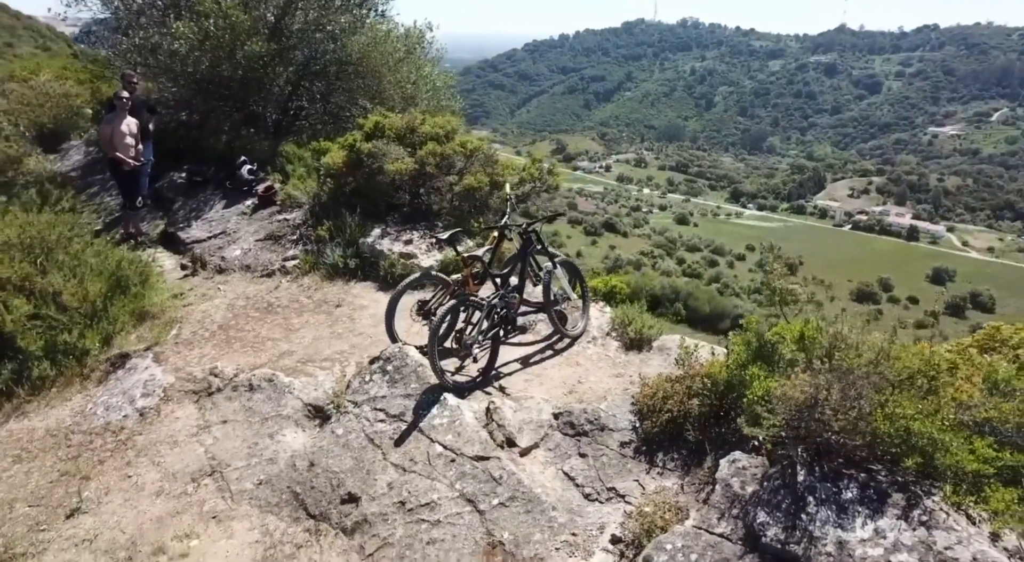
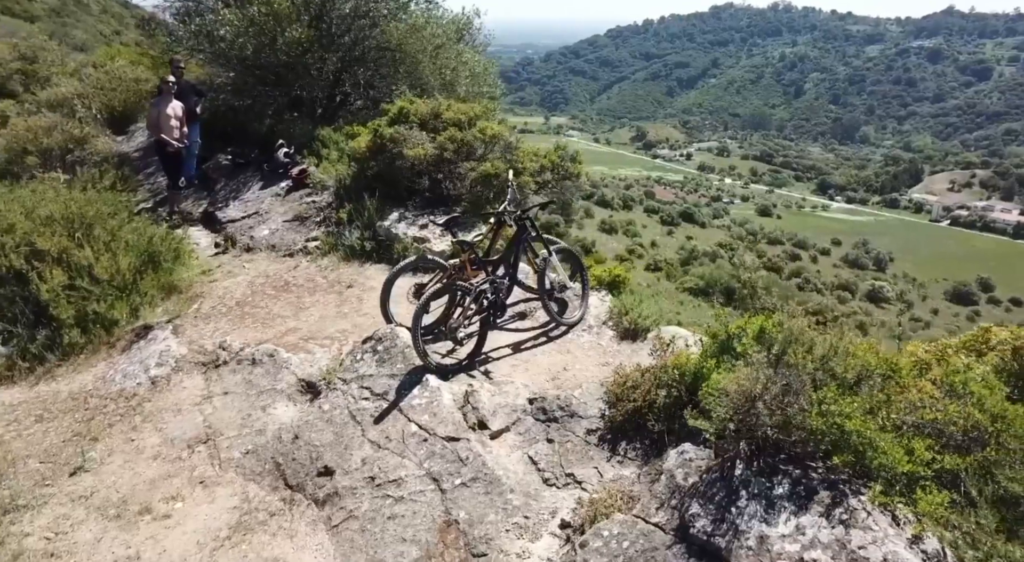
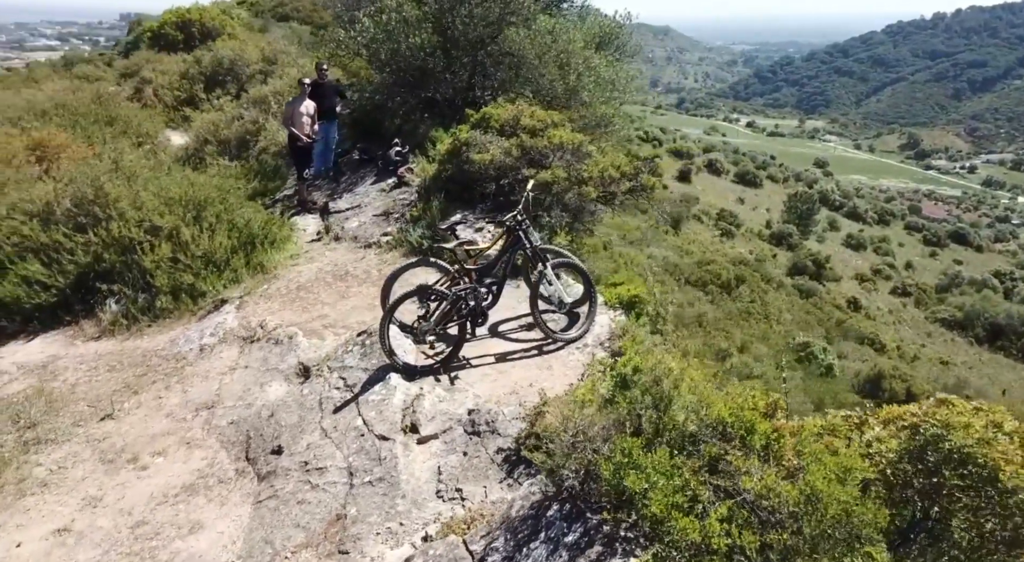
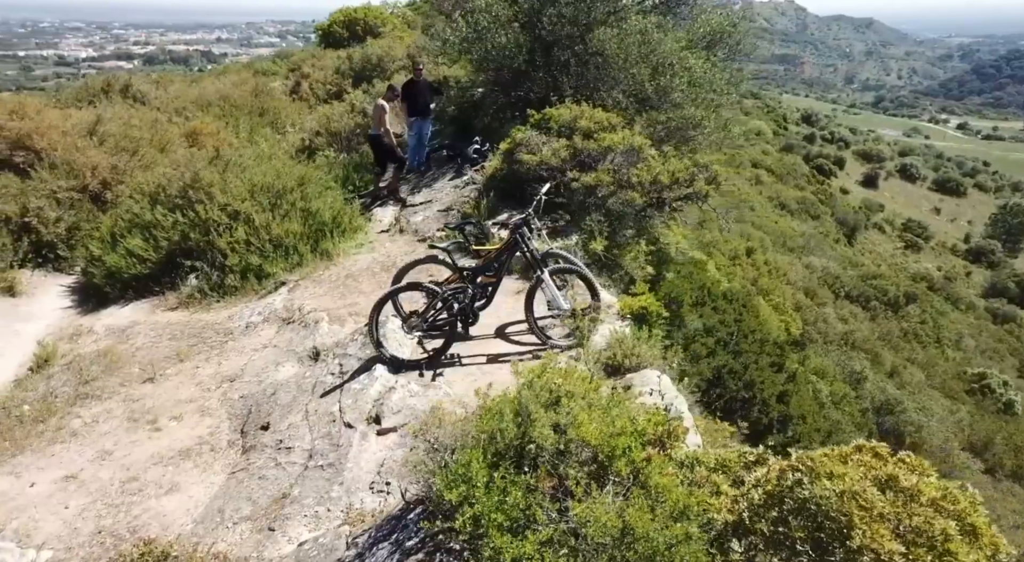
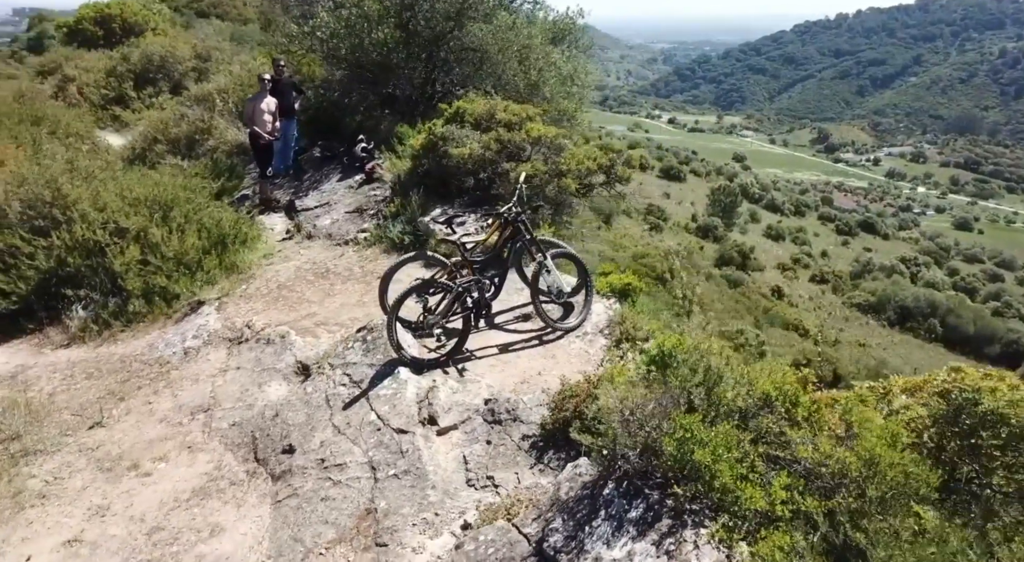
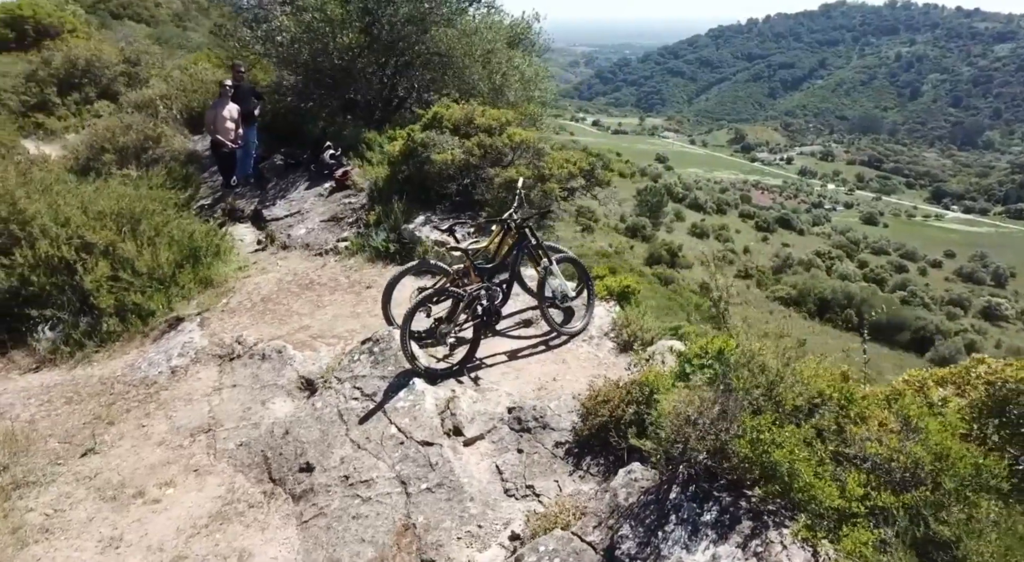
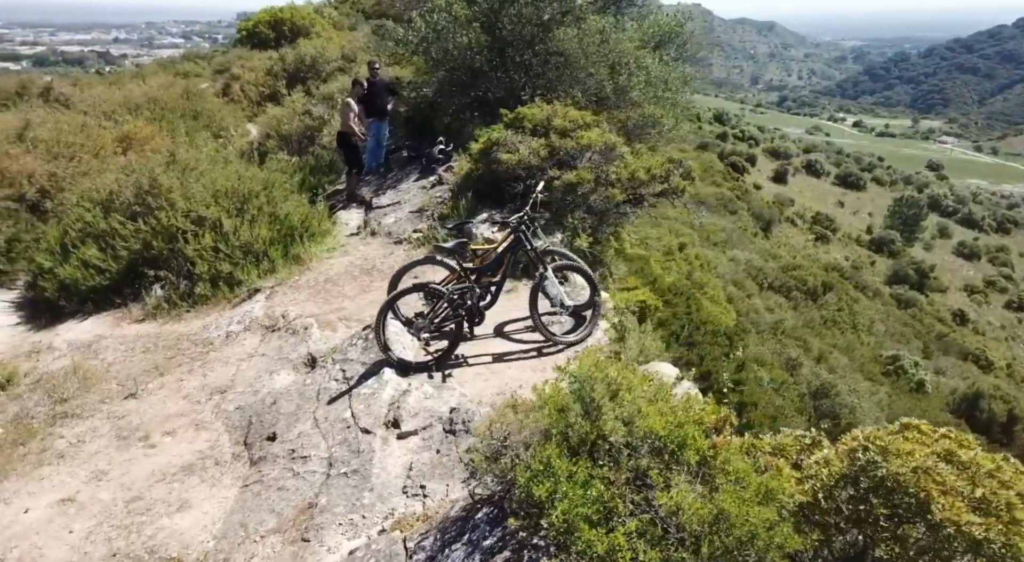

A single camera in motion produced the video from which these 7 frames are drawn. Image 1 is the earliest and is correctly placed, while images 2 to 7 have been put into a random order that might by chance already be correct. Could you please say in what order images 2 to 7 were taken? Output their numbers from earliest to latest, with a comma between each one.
2, 6, 5, 3, 7, 4
